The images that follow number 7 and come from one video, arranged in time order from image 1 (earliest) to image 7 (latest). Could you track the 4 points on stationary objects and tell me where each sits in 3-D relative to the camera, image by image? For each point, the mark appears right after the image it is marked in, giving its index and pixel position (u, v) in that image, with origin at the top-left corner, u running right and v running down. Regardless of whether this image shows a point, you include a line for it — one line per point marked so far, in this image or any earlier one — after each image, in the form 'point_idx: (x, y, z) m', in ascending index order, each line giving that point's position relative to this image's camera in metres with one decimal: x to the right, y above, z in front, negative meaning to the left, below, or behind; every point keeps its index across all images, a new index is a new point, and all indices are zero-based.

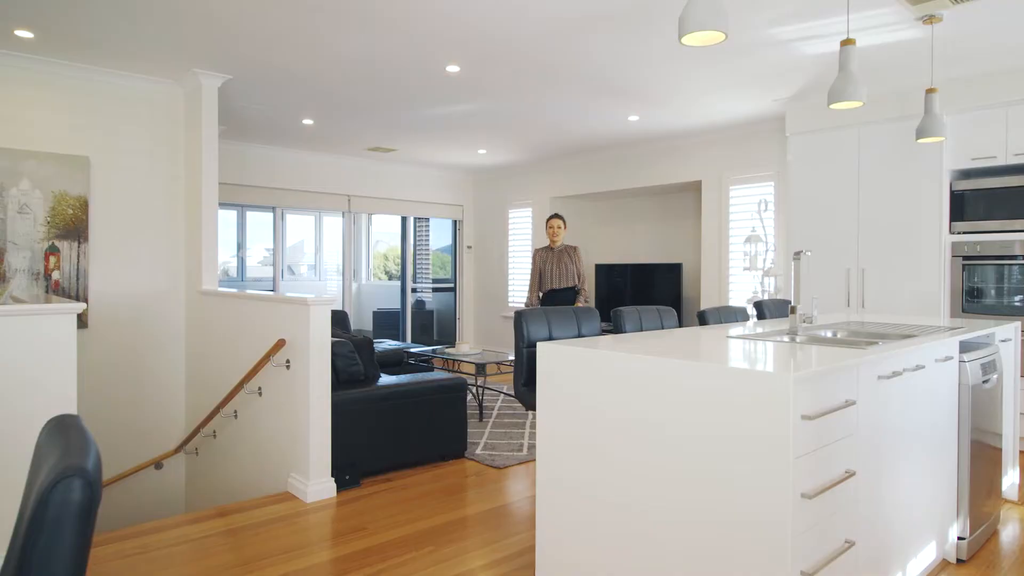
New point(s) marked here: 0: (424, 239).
0: (-1.2, +0.7, +8.6) m
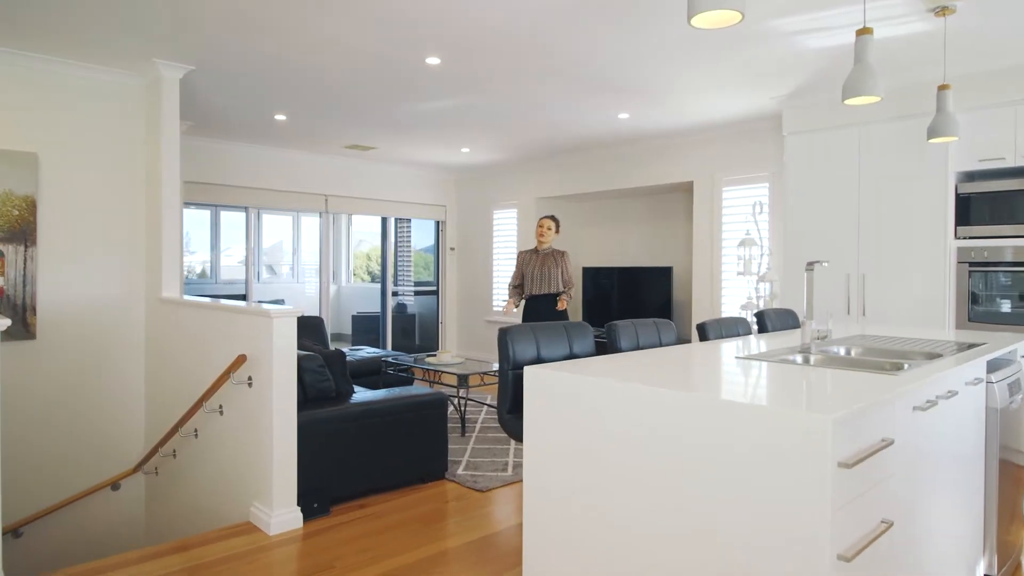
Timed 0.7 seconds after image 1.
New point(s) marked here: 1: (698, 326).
0: (-1.4, +0.7, +8.3) m
1: (+0.8, -0.2, +2.9) m
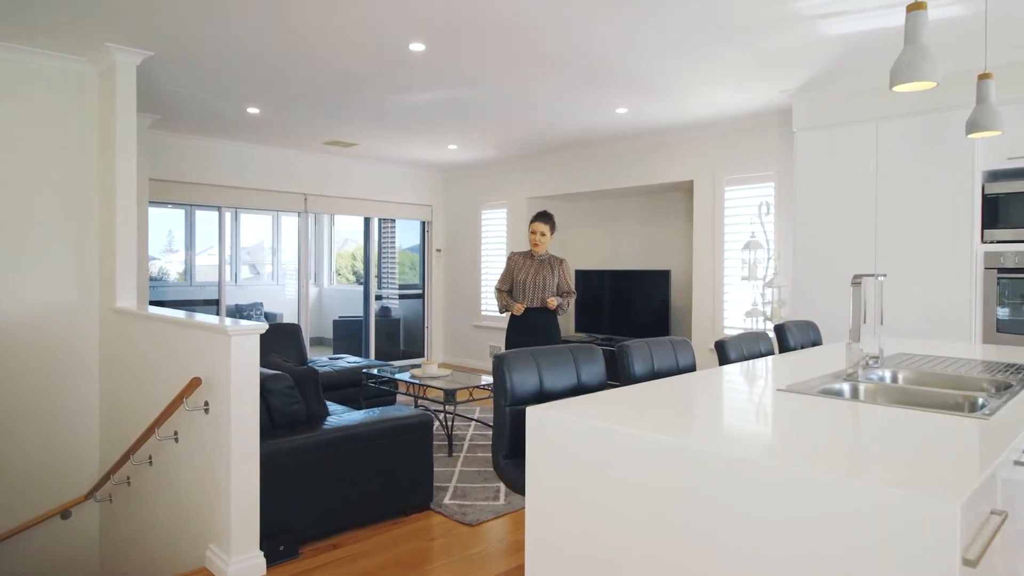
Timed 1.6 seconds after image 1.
0: (-1.6, +0.6, +7.9) m
1: (+0.8, -0.2, +2.5) m
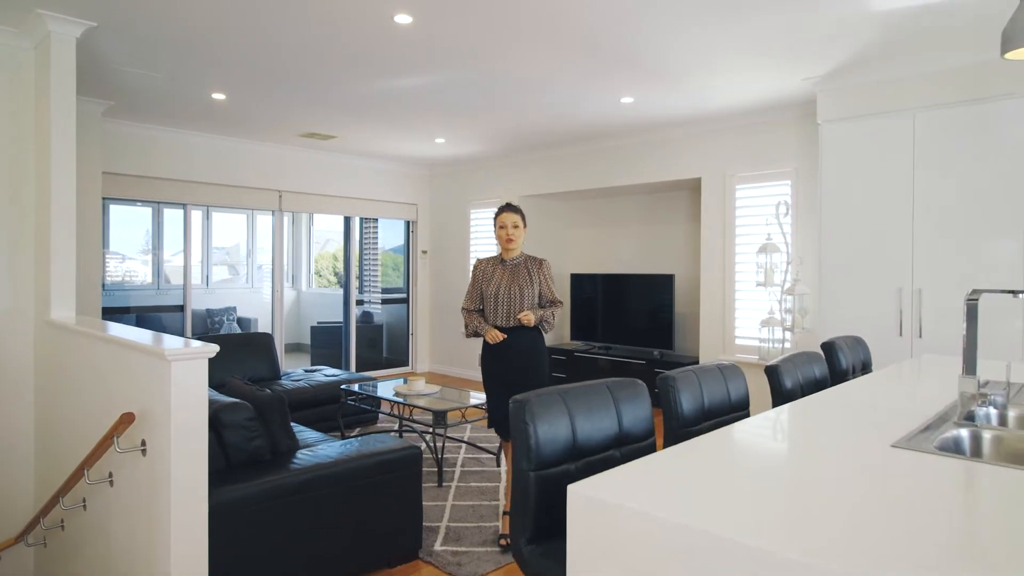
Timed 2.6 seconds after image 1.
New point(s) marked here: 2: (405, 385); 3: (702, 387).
0: (-1.7, +0.6, +7.4) m
1: (+0.9, -0.3, +2.1) m
2: (-0.8, -0.7, +4.4) m
3: (+0.5, -0.3, +1.8) m
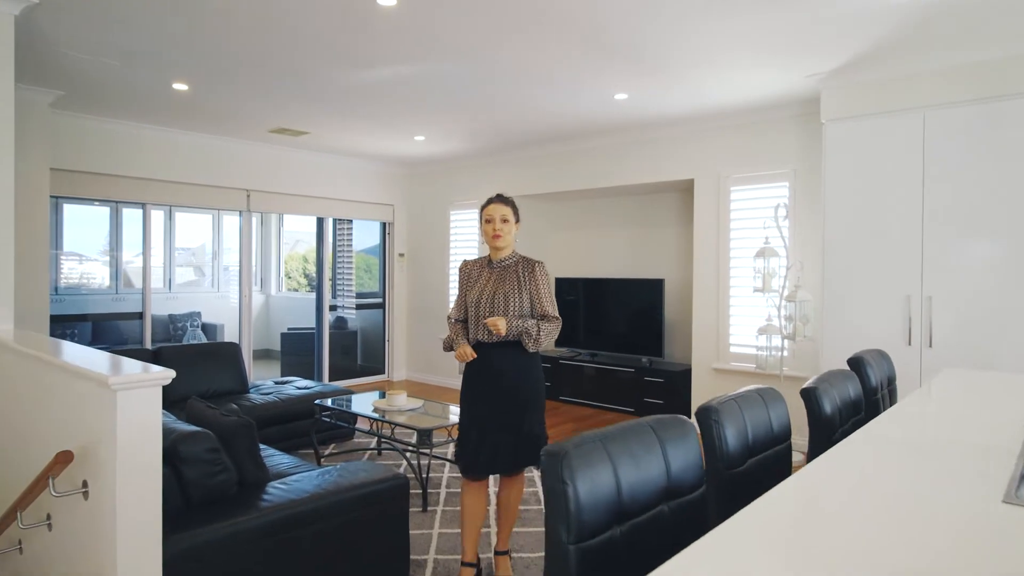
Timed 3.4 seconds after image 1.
0: (-1.9, +0.5, +7.0) m
1: (+0.9, -0.3, +1.9) m
2: (-0.8, -0.7, +4.1) m
3: (+0.6, -0.3, +1.5) m
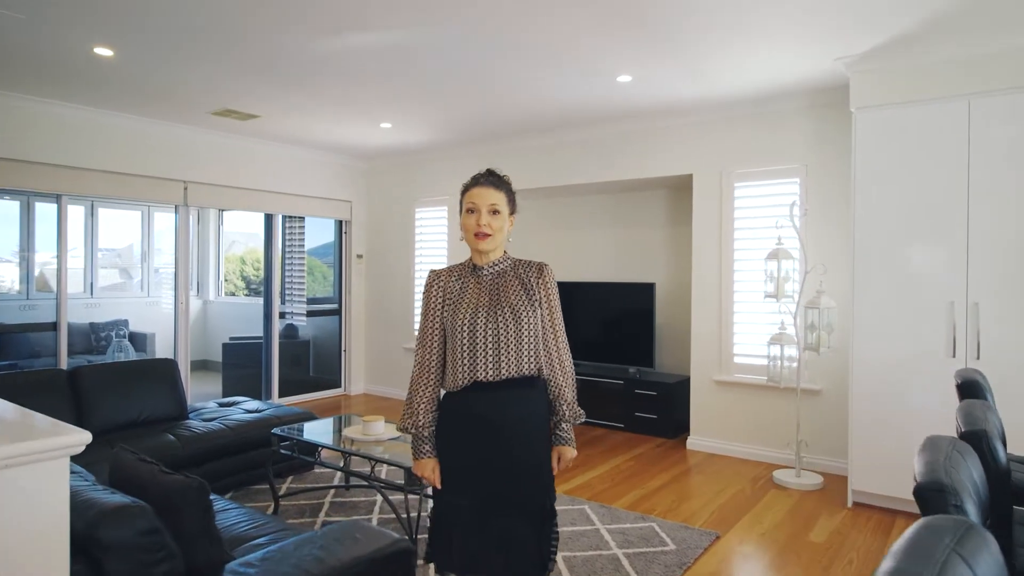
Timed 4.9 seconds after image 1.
0: (-2.2, +0.5, +6.3) m
1: (+1.0, -0.3, +1.4) m
2: (-0.9, -0.8, +3.5) m
3: (+0.8, -0.3, +1.1) m
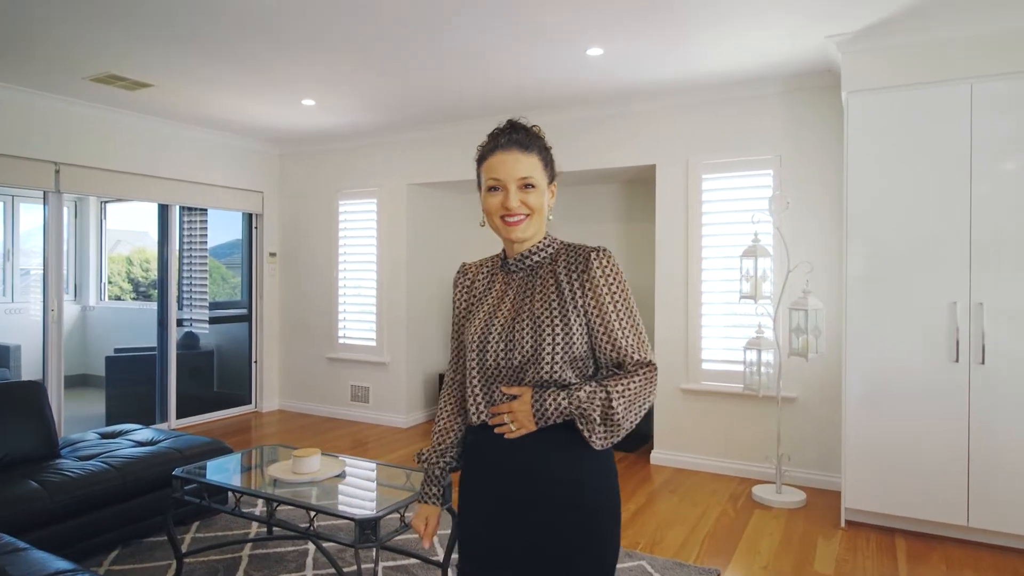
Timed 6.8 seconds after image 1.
0: (-2.7, +0.4, +5.4) m
1: (+1.1, -0.3, +1.0) m
2: (-1.0, -0.8, +2.8) m
3: (+0.9, -0.3, +0.7) m
